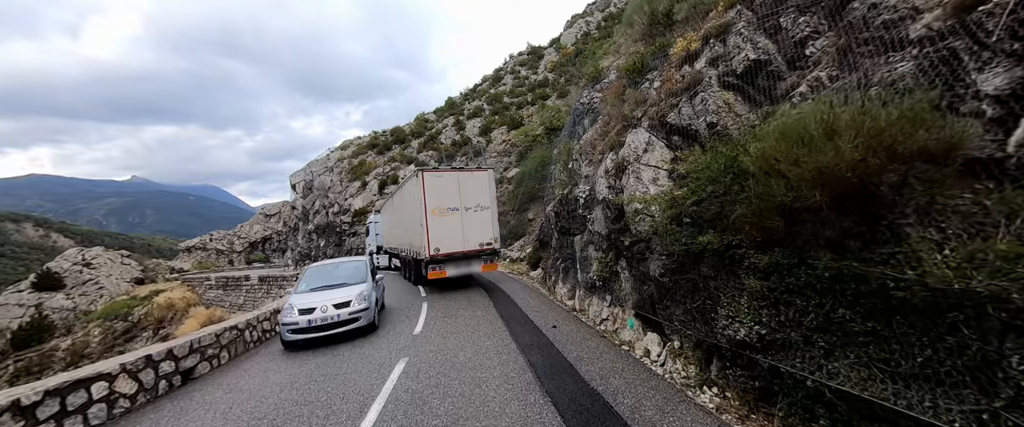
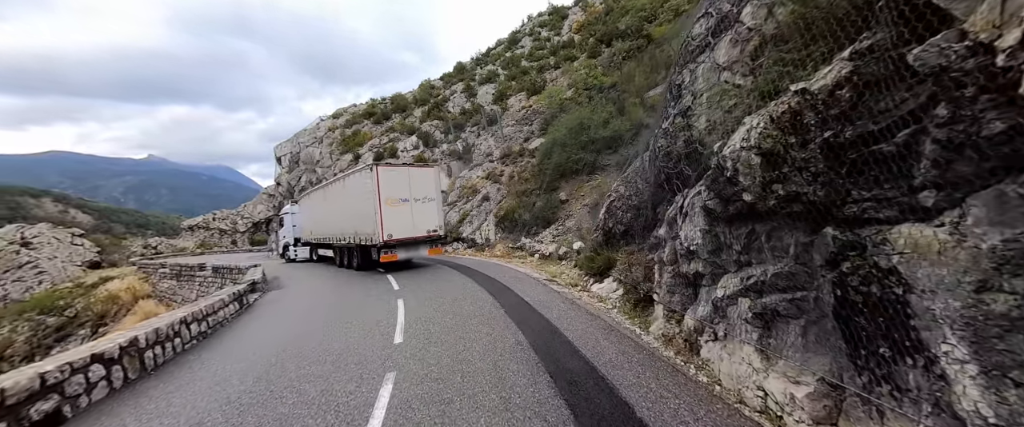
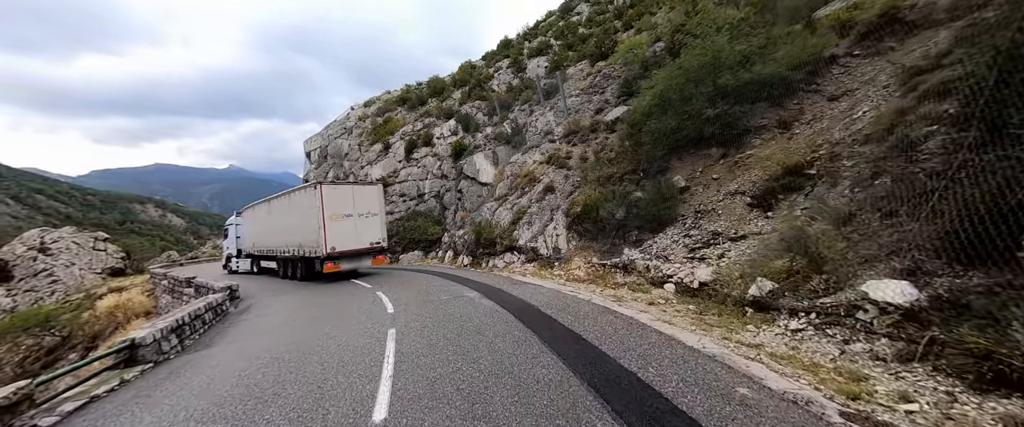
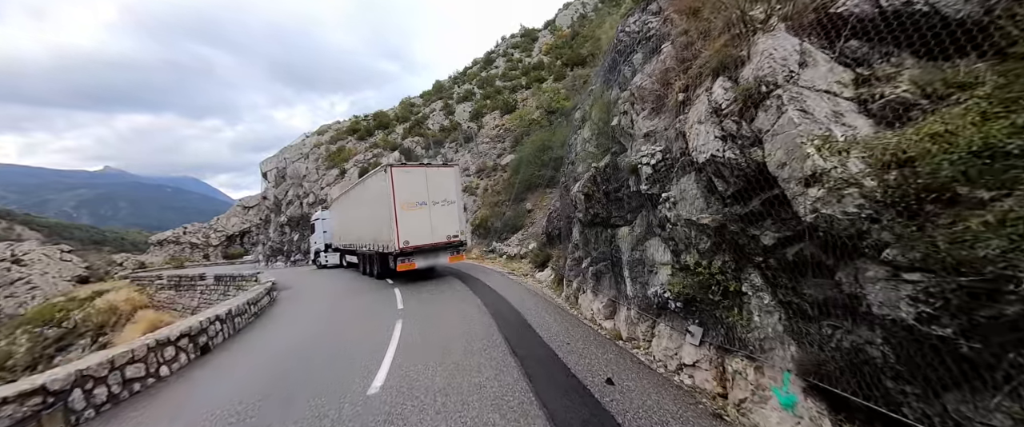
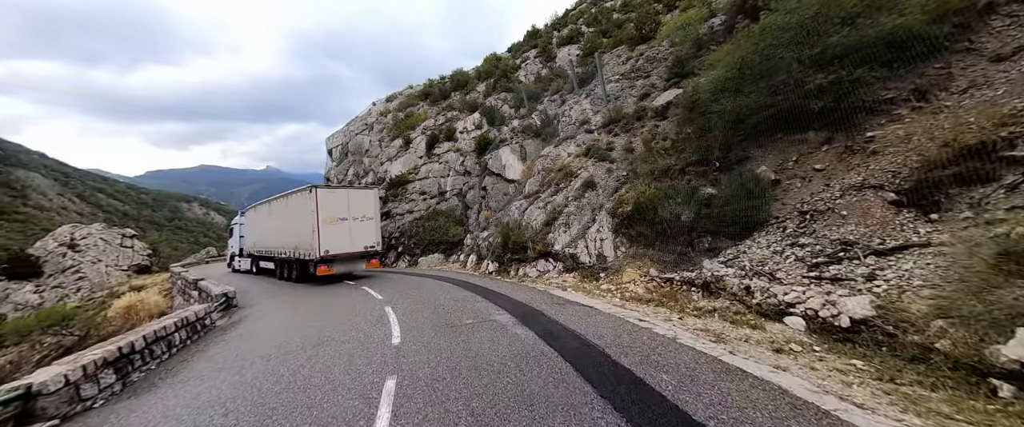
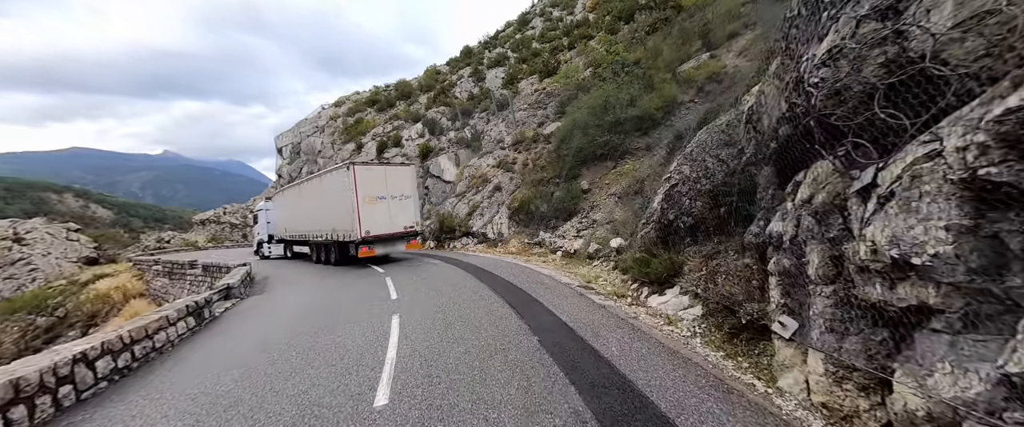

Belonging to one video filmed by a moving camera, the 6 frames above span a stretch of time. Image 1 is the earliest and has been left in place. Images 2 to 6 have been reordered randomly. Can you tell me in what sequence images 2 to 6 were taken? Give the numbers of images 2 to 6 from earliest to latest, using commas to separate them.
4, 2, 6, 3, 5
